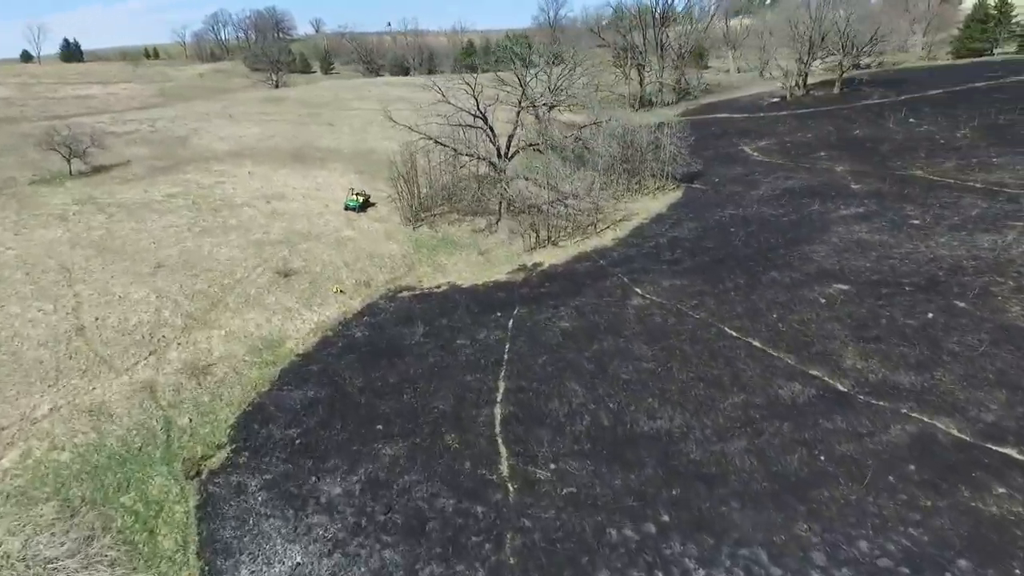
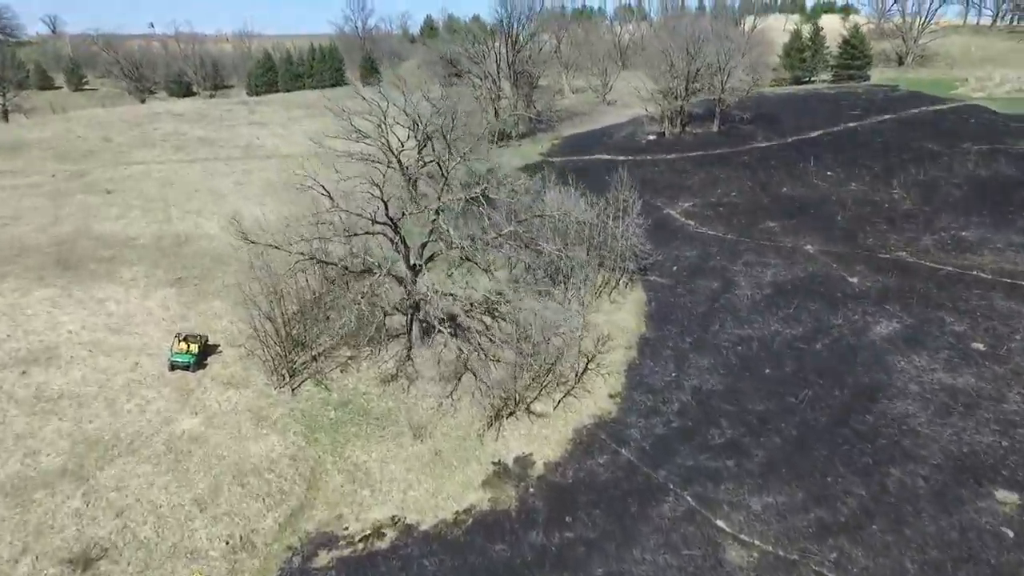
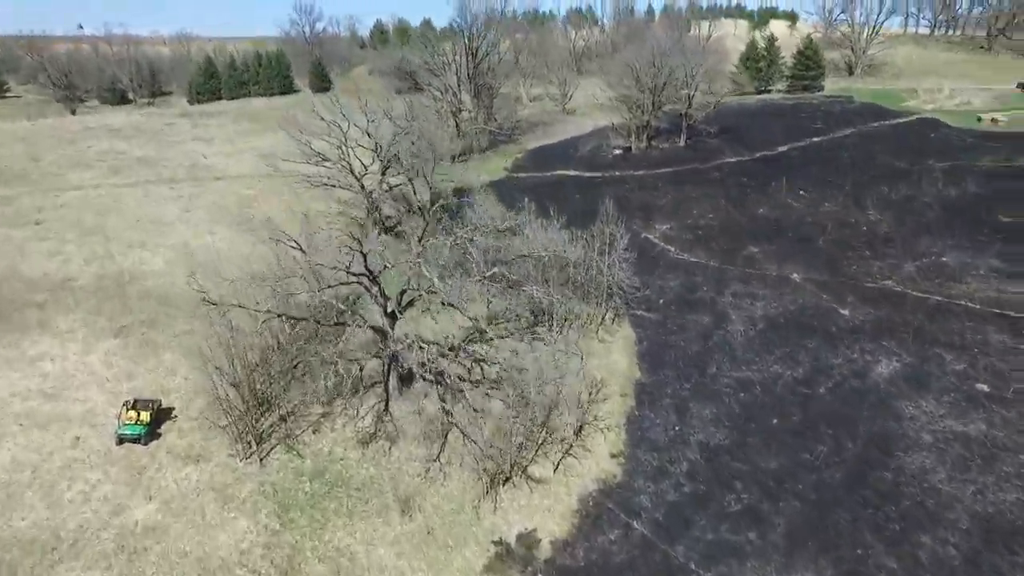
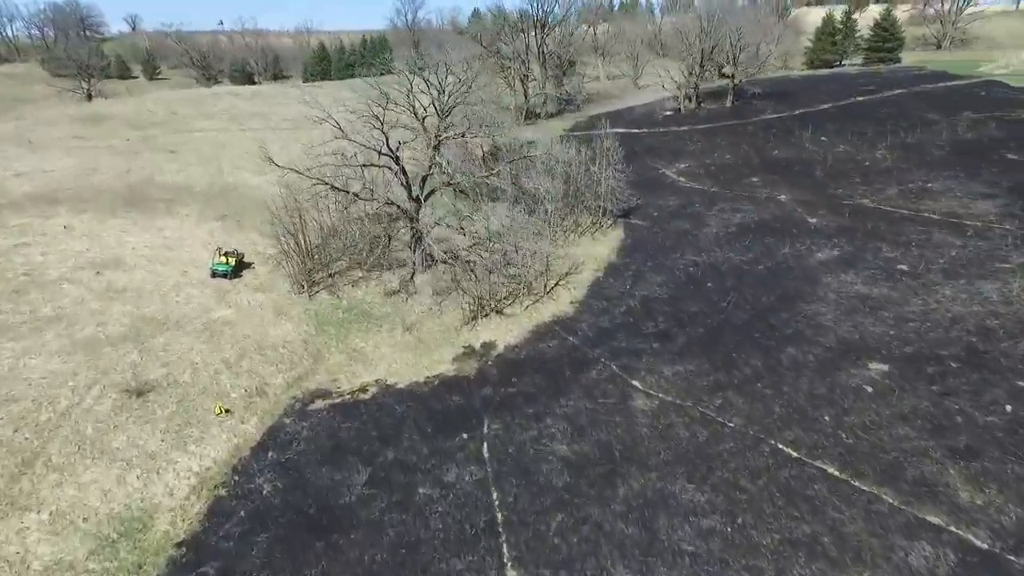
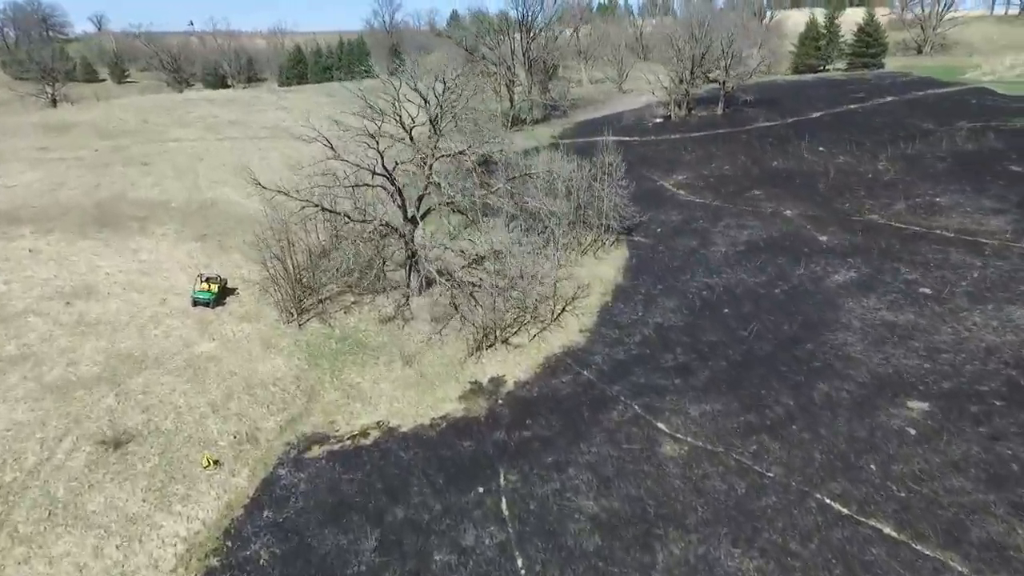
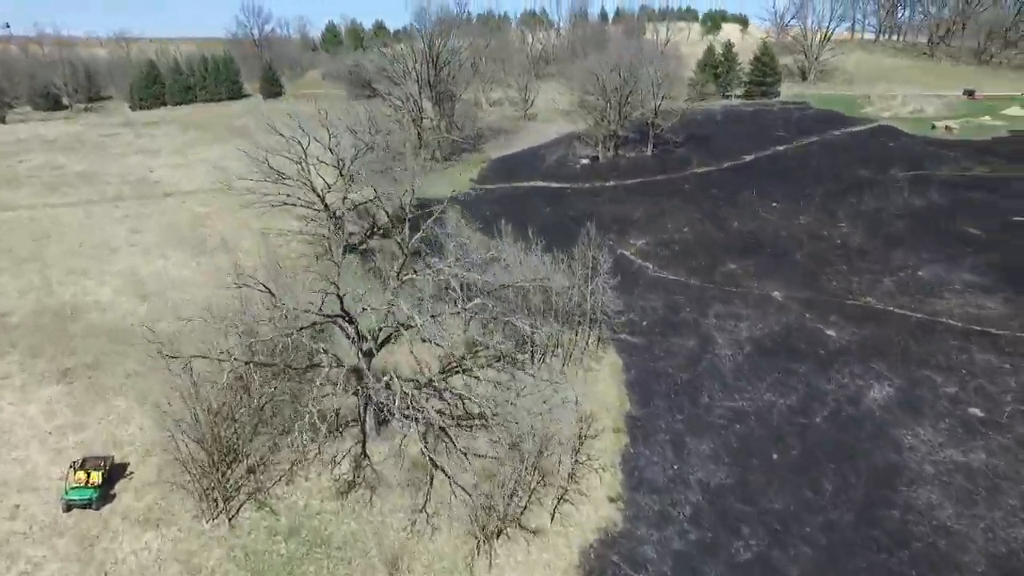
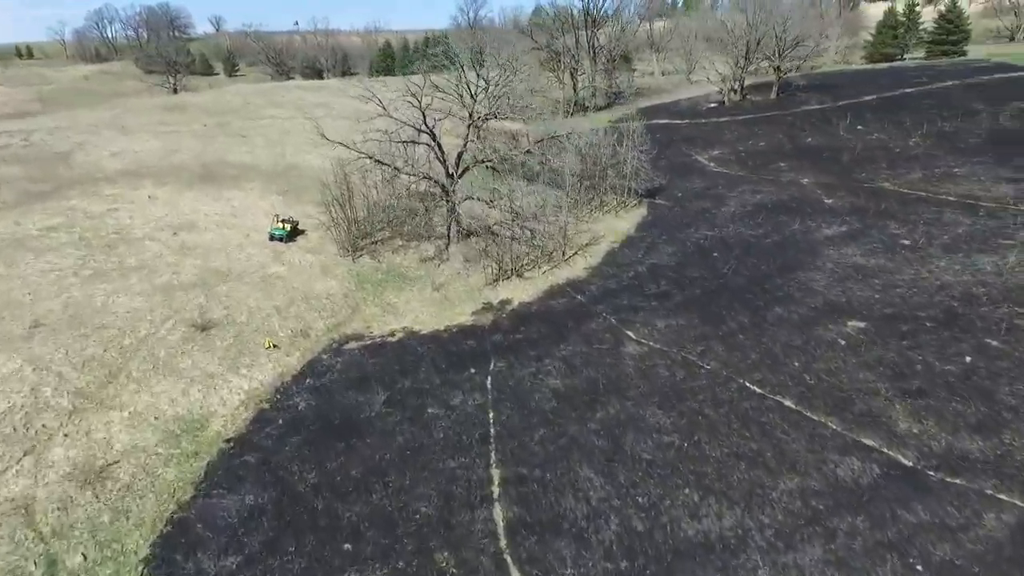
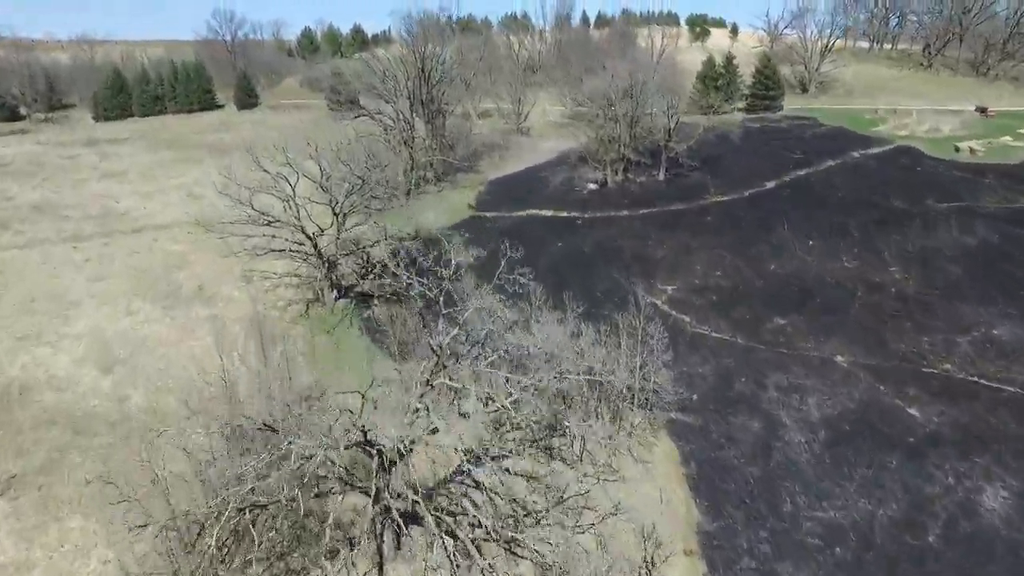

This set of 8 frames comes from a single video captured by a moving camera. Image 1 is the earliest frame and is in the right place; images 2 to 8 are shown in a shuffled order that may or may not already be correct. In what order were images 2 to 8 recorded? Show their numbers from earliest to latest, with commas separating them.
7, 4, 5, 2, 3, 6, 8
